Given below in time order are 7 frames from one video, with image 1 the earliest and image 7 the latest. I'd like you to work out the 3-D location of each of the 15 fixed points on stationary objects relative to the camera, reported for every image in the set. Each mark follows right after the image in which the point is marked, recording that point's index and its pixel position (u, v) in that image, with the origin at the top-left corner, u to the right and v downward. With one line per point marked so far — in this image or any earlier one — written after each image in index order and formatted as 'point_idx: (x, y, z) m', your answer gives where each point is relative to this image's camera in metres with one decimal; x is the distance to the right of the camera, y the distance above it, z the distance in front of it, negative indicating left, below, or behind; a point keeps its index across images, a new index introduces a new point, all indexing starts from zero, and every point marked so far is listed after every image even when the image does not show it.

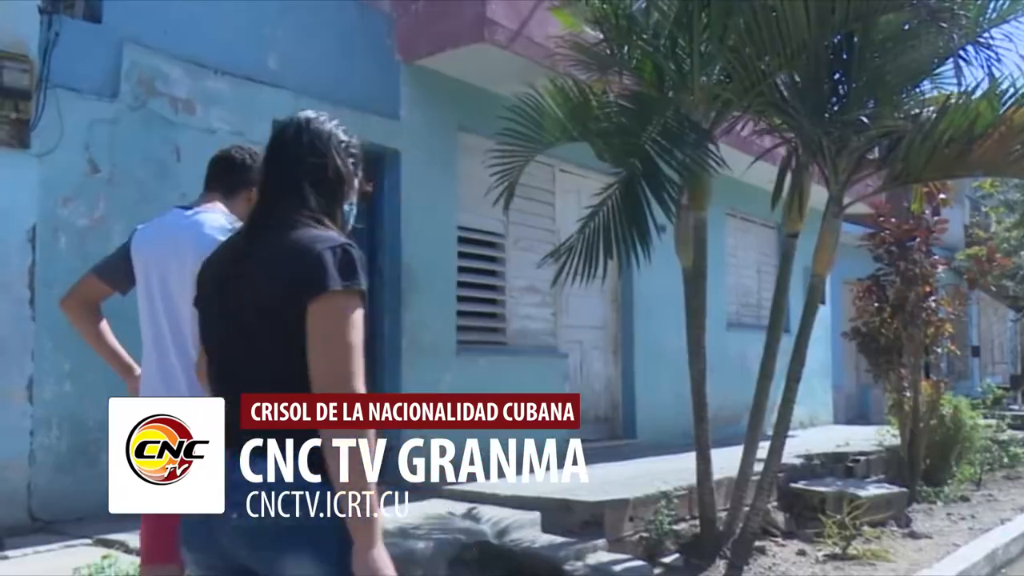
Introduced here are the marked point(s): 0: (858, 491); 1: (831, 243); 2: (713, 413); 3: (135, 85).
0: (+3.2, -1.9, +8.1) m
1: (+2.8, +0.4, +7.7) m
2: (+2.4, -1.4, +10.3) m
3: (-3.1, +1.7, +7.2) m
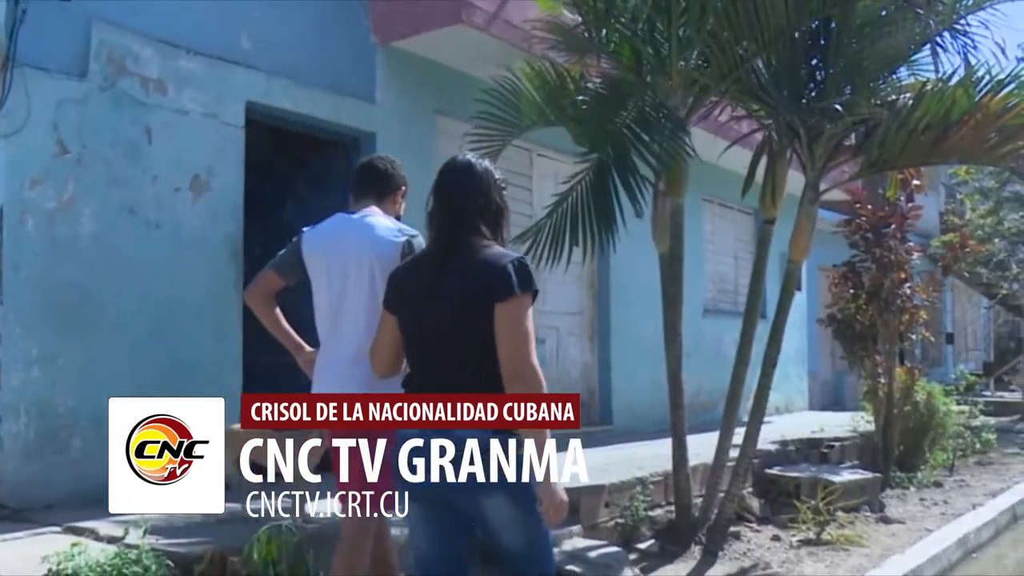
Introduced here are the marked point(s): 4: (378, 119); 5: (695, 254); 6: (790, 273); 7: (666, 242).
0: (+3.0, -1.7, +8.1) m
1: (+2.6, +0.5, +7.7) m
2: (+2.2, -1.3, +10.4) m
3: (-3.3, +1.8, +7.1) m
4: (-1.2, +1.5, +8.0) m
5: (+2.3, +0.6, +10.5) m
6: (+2.4, +0.1, +7.6) m
7: (+1.3, +0.4, +7.7) m
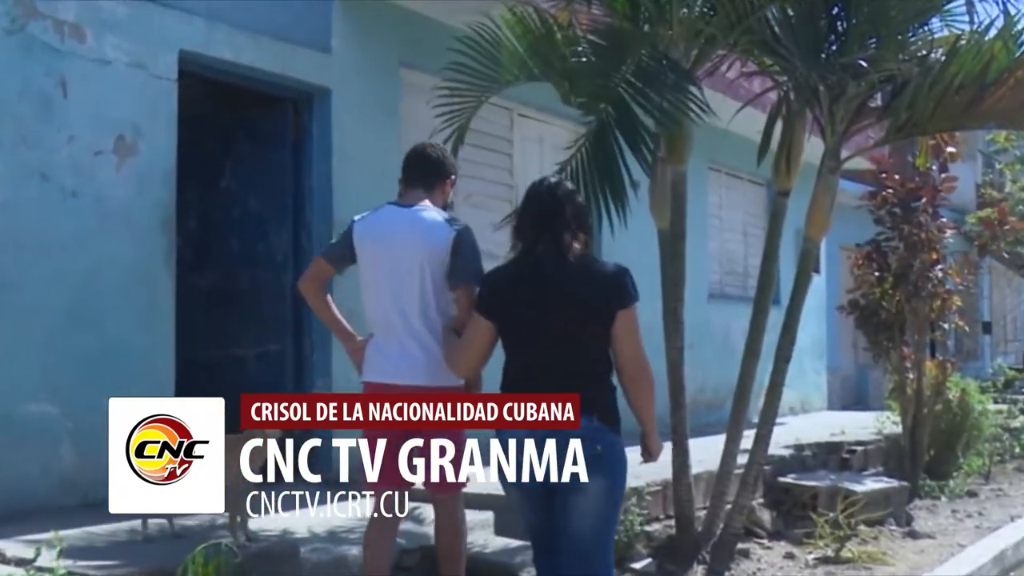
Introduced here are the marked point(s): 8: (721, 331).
0: (+2.8, -1.6, +7.1) m
1: (+2.4, +0.6, +6.7) m
2: (+1.9, -1.2, +9.4) m
3: (-3.4, +2.0, +5.9) m
4: (-1.4, +1.7, +6.9) m
5: (+2.0, +0.7, +9.5) m
6: (+2.2, +0.3, +6.6) m
7: (+1.2, +0.5, +6.7) m
8: (+2.3, -0.5, +9.7) m
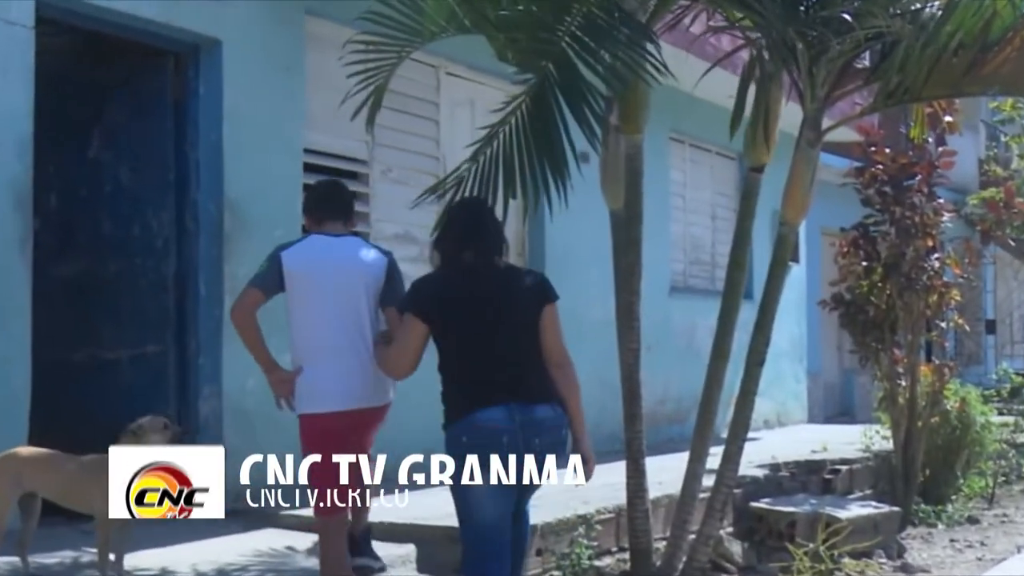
0: (+2.3, -1.6, +6.1) m
1: (+1.9, +0.7, +5.8) m
2: (+1.3, -1.1, +8.4) m
3: (-3.9, +2.0, +4.7) m
4: (-1.9, +1.7, +5.8) m
5: (+1.4, +0.7, +8.5) m
6: (+1.7, +0.3, +5.6) m
7: (+0.7, +0.6, +5.6) m
8: (+1.7, -0.4, +8.7) m
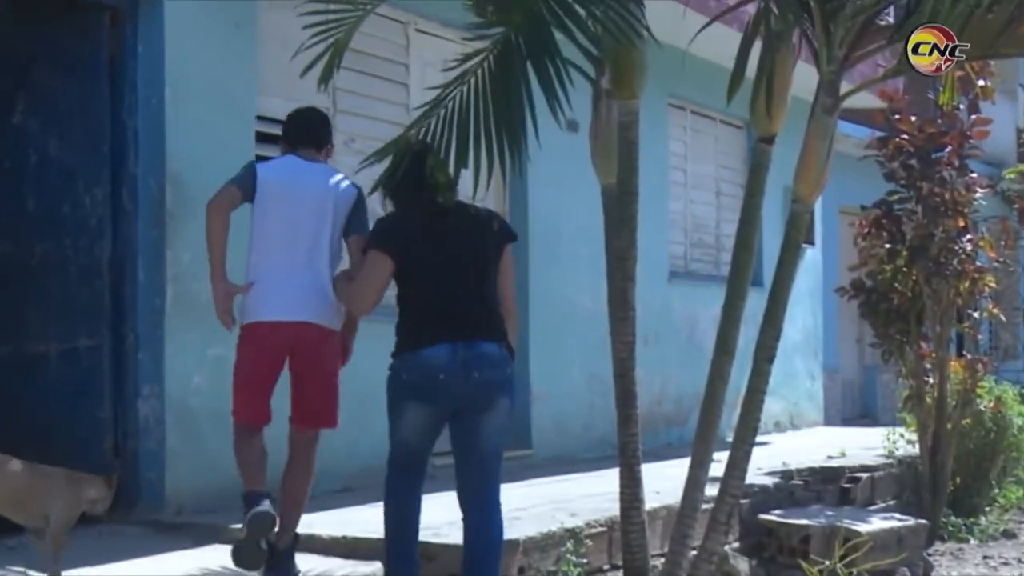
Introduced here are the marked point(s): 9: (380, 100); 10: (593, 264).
0: (+2.1, -1.5, +5.5) m
1: (+1.8, +0.8, +5.1) m
2: (+1.2, -1.0, +7.7) m
3: (-4.0, +2.1, +4.1) m
4: (-2.0, +1.8, +5.2) m
5: (+1.3, +0.8, +7.9) m
6: (+1.6, +0.4, +4.9) m
7: (+0.6, +0.7, +5.0) m
8: (+1.6, -0.3, +8.1) m
9: (-0.9, +1.3, +6.1) m
10: (+0.7, +0.2, +7.3) m
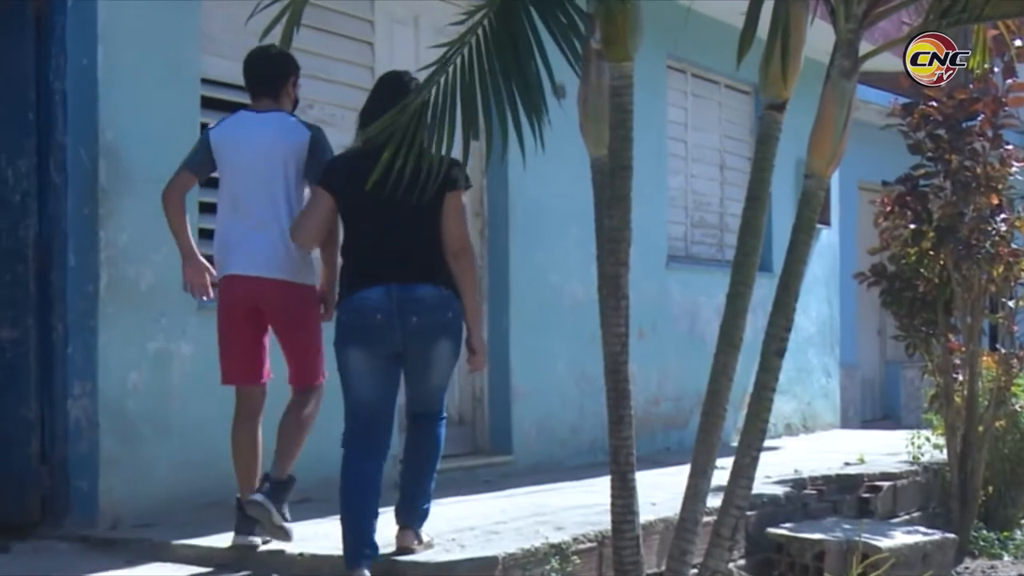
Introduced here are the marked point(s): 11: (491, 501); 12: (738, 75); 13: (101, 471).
0: (+2.0, -1.4, +4.9) m
1: (+1.7, +0.9, +4.5) m
2: (+1.0, -1.0, +7.1) m
3: (-4.1, +2.2, +3.5) m
4: (-2.1, +1.9, +4.6) m
5: (+1.1, +0.9, +7.3) m
6: (+1.5, +0.5, +4.4) m
7: (+0.5, +0.7, +4.4) m
8: (+1.4, -0.3, +7.5) m
9: (-1.0, +1.4, +5.5) m
10: (+0.5, +0.3, +6.7) m
11: (-0.1, -1.2, +5.2) m
12: (+2.1, +2.0, +8.2) m
13: (-2.1, -1.0, +4.6) m
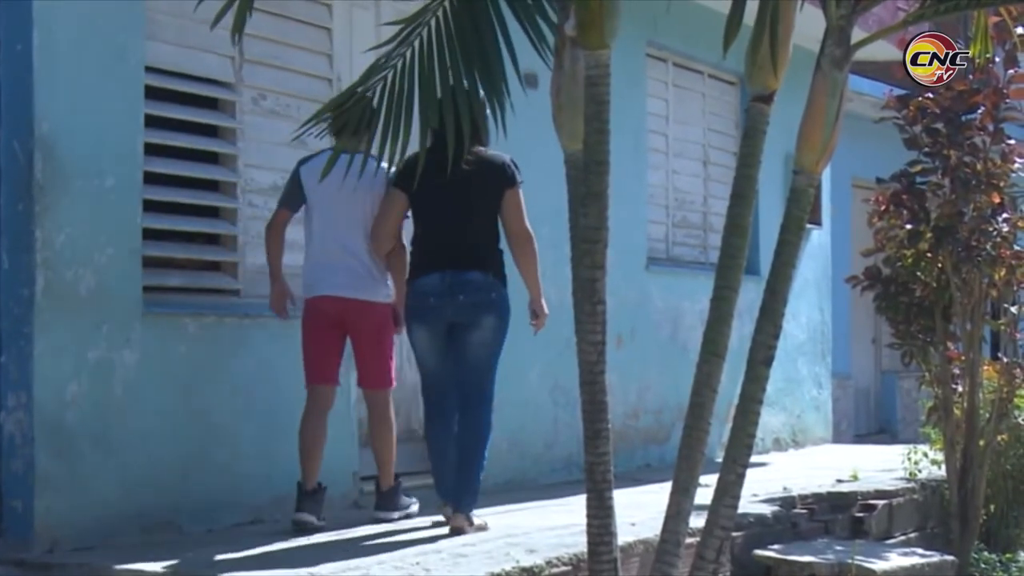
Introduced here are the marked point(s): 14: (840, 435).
0: (+1.9, -1.4, +4.6) m
1: (+1.5, +0.8, +4.2) m
2: (+0.9, -1.0, +6.8) m
3: (-4.2, +2.2, +3.1) m
4: (-2.3, +1.9, +4.2) m
5: (+1.0, +0.8, +7.0) m
6: (+1.3, +0.5, +4.1) m
7: (+0.3, +0.7, +4.1) m
8: (+1.3, -0.3, +7.2) m
9: (-1.2, +1.4, +5.2) m
10: (+0.4, +0.3, +6.4) m
11: (-0.3, -1.3, +4.8) m
12: (+1.9, +2.0, +7.9) m
13: (-2.3, -1.0, +4.2) m
14: (+4.0, -1.7, +10.7) m
